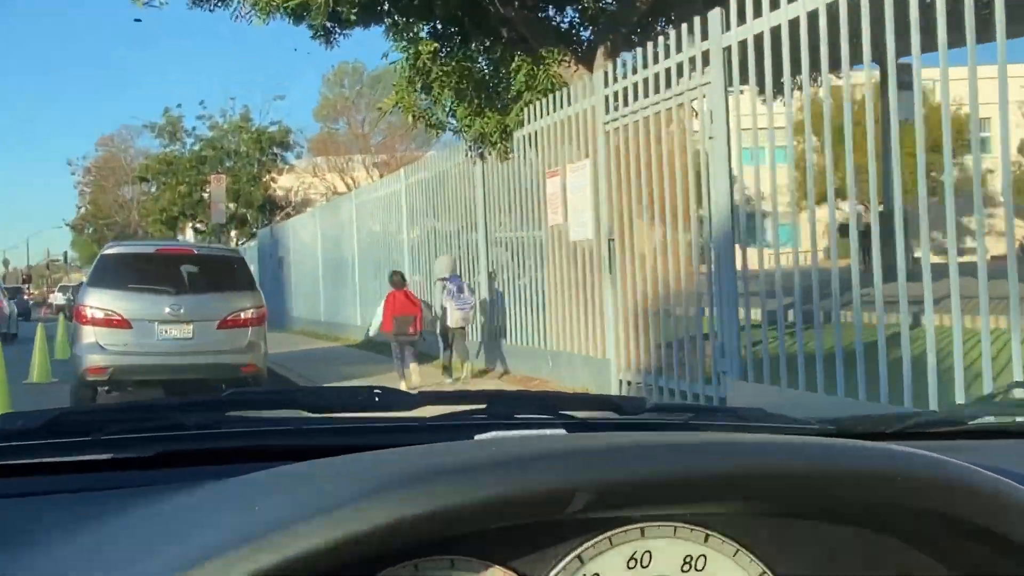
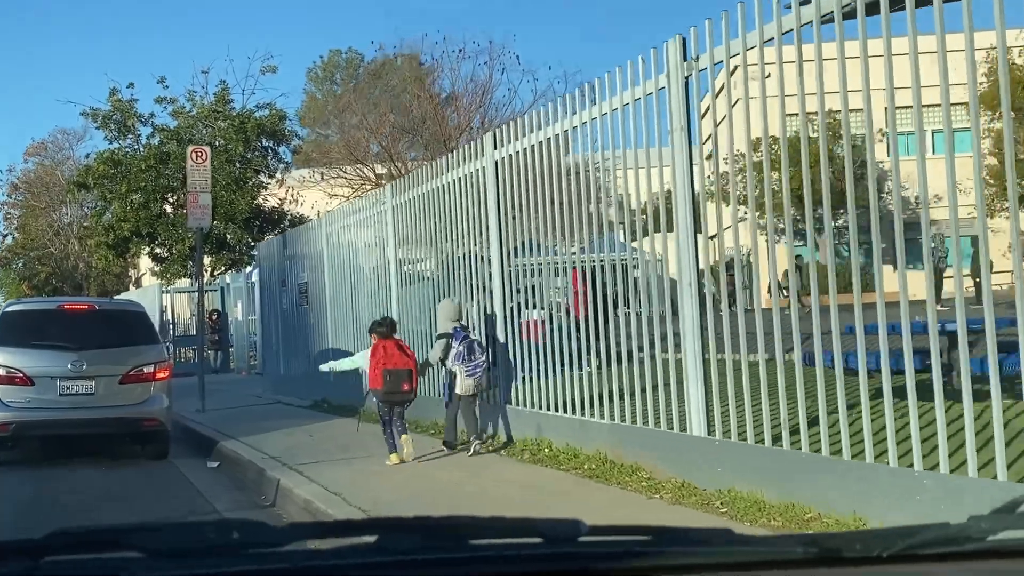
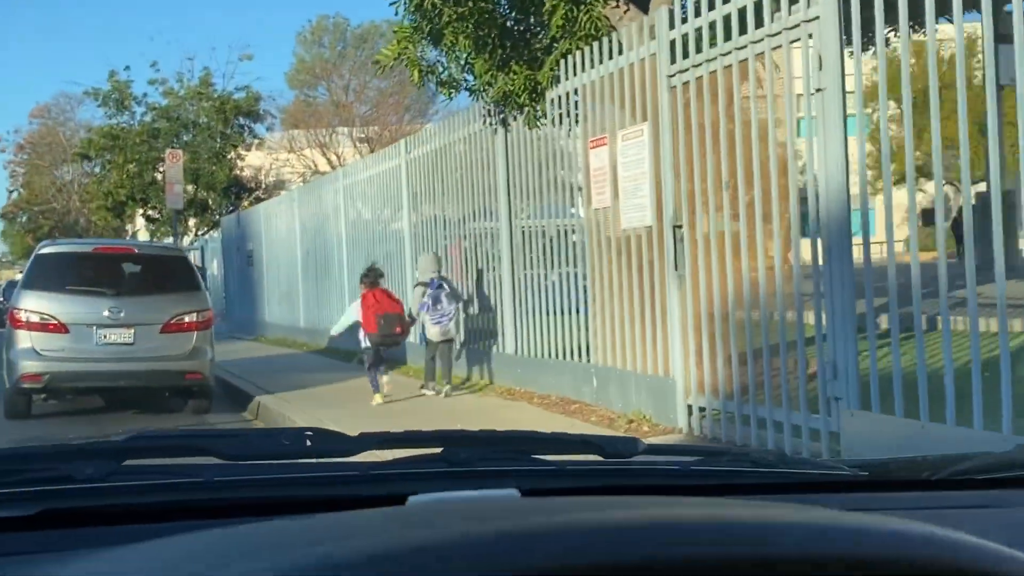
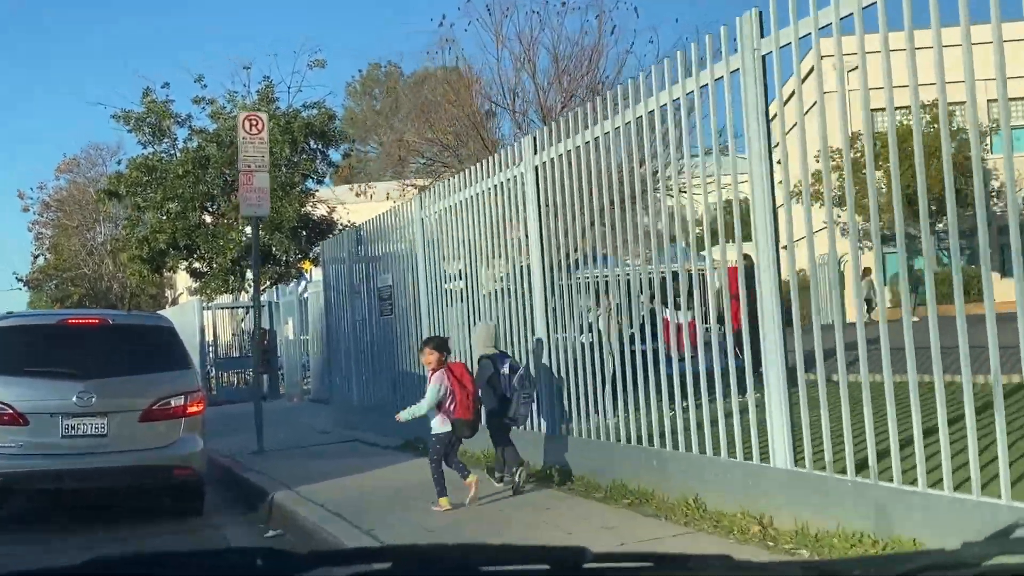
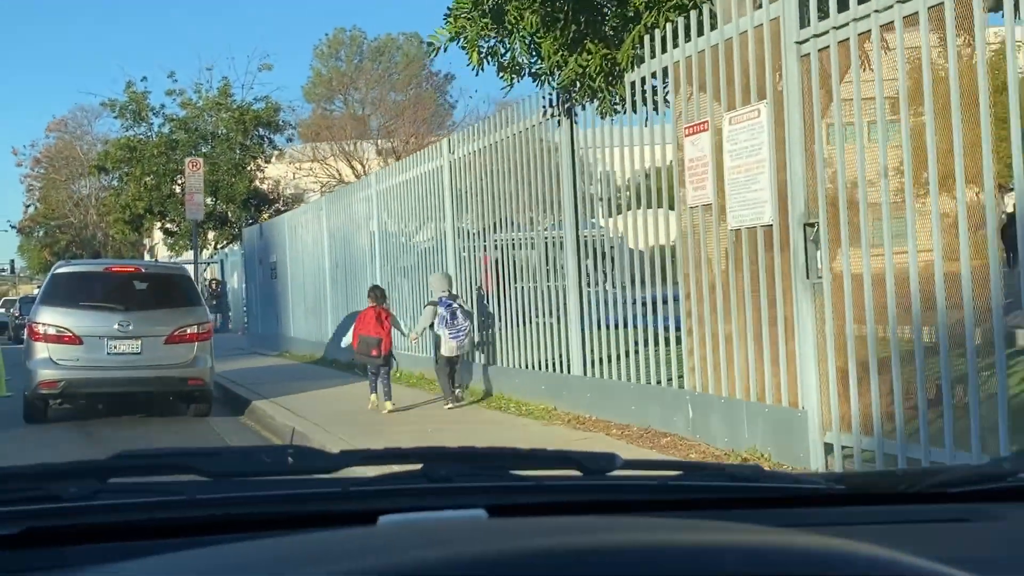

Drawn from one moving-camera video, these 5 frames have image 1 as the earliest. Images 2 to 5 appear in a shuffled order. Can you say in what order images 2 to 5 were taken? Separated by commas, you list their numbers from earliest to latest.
3, 5, 2, 4
